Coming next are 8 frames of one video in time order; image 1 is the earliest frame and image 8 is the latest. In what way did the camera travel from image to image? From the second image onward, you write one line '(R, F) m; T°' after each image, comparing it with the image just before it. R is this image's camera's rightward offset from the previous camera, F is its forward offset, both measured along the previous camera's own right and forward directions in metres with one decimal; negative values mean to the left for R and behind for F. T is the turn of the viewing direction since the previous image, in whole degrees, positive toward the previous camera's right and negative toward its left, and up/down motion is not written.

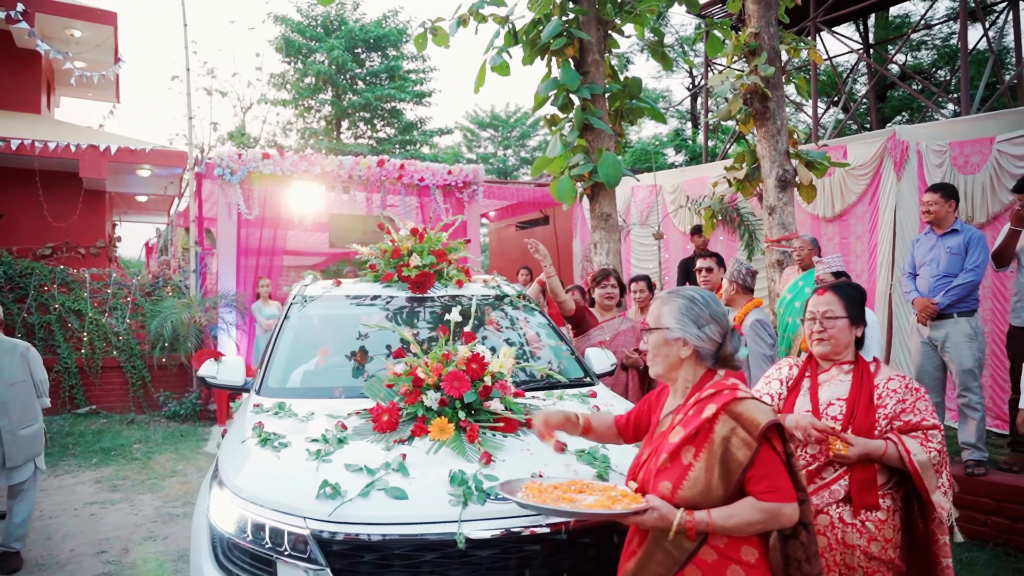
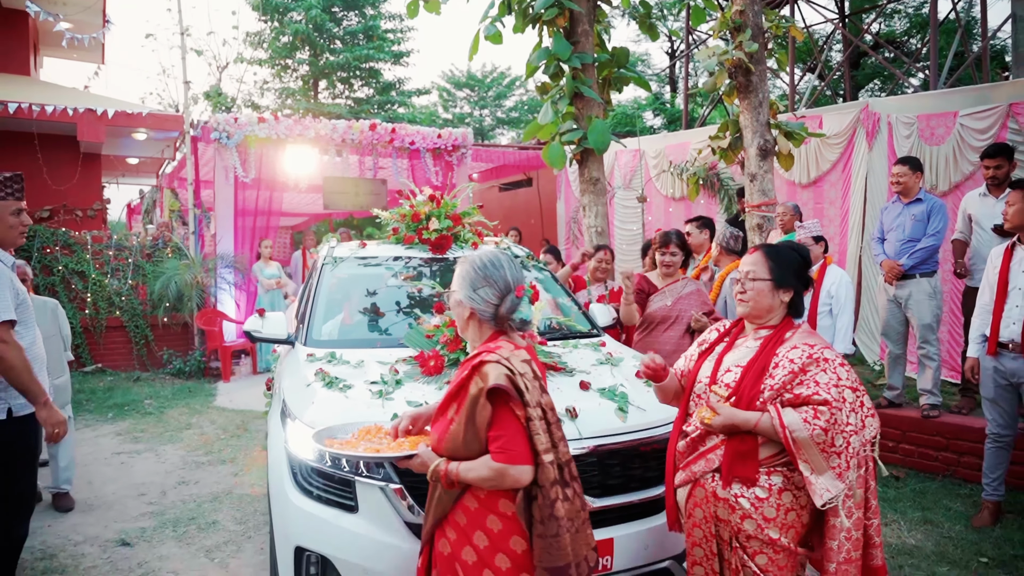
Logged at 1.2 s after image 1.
(-0.2, -0.4) m; +2°
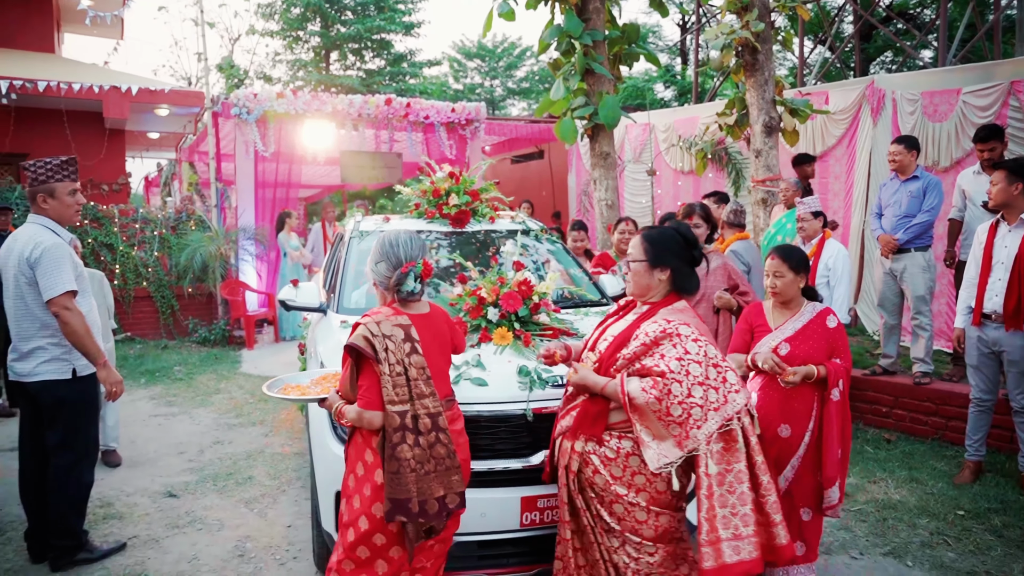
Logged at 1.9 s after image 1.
(0.0, -0.3) m; -1°
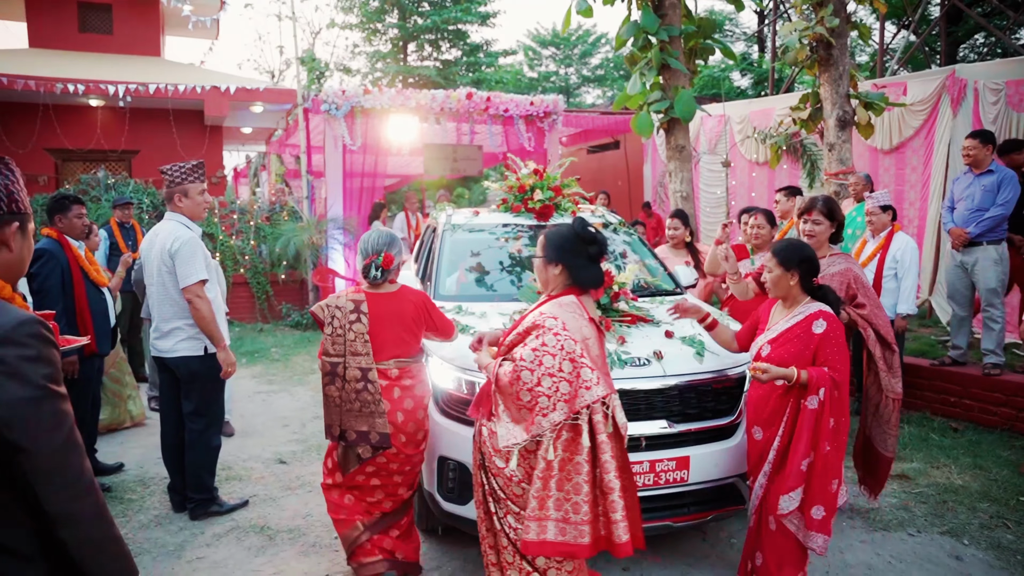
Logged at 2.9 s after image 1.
(-0.1, -0.4) m; -5°
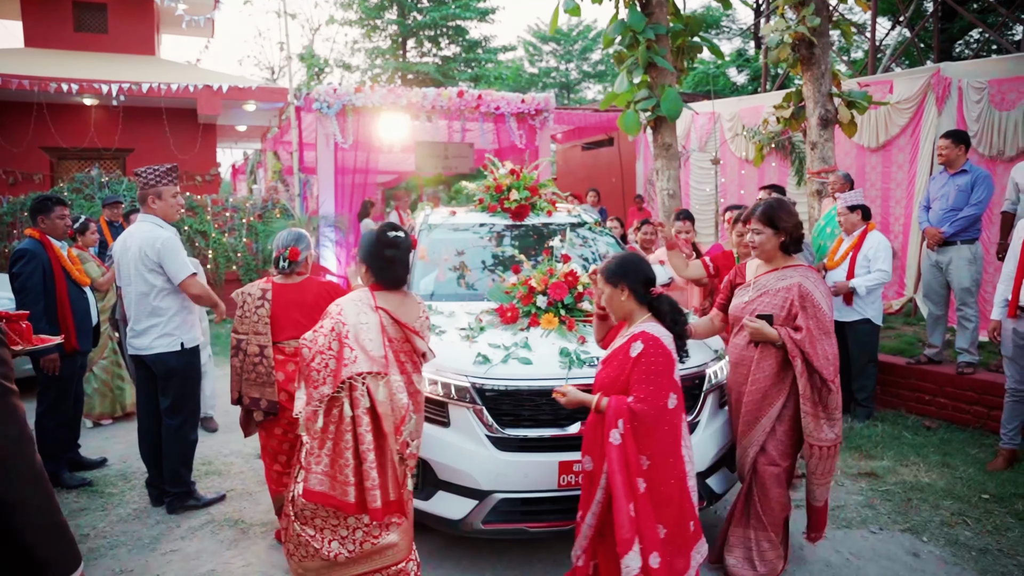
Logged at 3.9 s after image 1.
(+0.2, -0.1) m; 0°
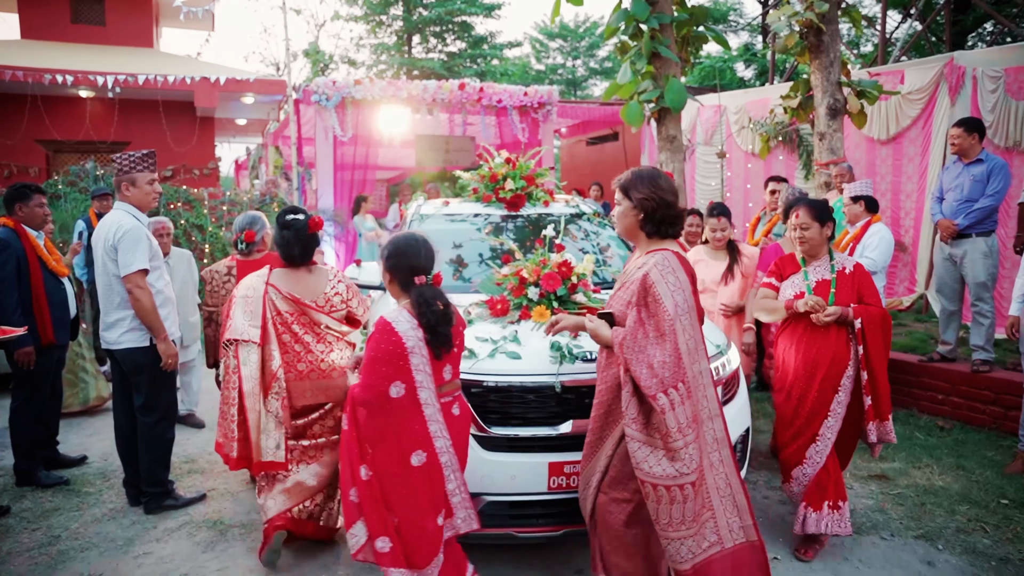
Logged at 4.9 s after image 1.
(+0.1, +0.2) m; -1°
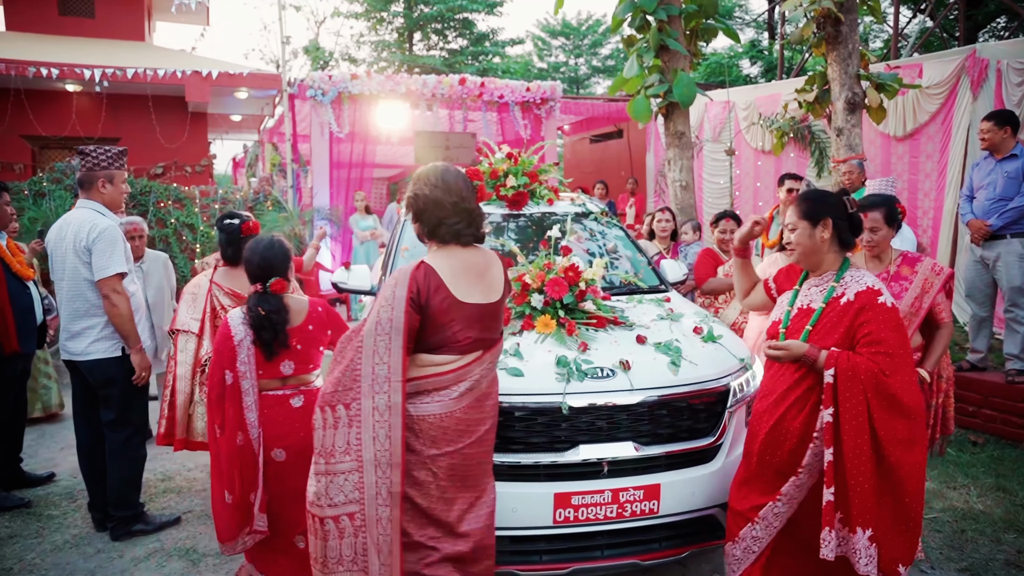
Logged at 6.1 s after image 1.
(0.0, +0.3) m; 0°
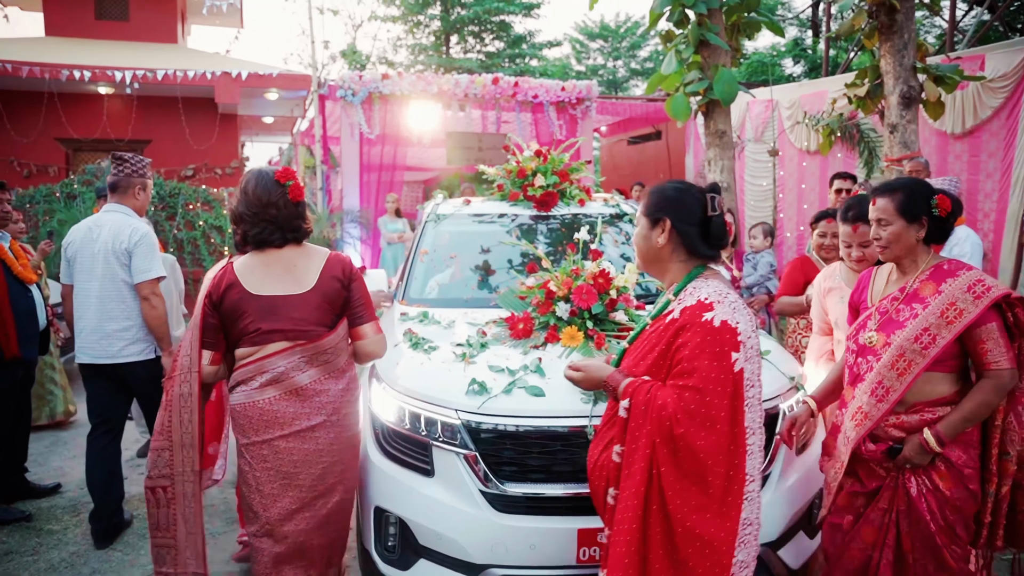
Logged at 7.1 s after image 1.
(+0.1, +0.3) m; -3°
